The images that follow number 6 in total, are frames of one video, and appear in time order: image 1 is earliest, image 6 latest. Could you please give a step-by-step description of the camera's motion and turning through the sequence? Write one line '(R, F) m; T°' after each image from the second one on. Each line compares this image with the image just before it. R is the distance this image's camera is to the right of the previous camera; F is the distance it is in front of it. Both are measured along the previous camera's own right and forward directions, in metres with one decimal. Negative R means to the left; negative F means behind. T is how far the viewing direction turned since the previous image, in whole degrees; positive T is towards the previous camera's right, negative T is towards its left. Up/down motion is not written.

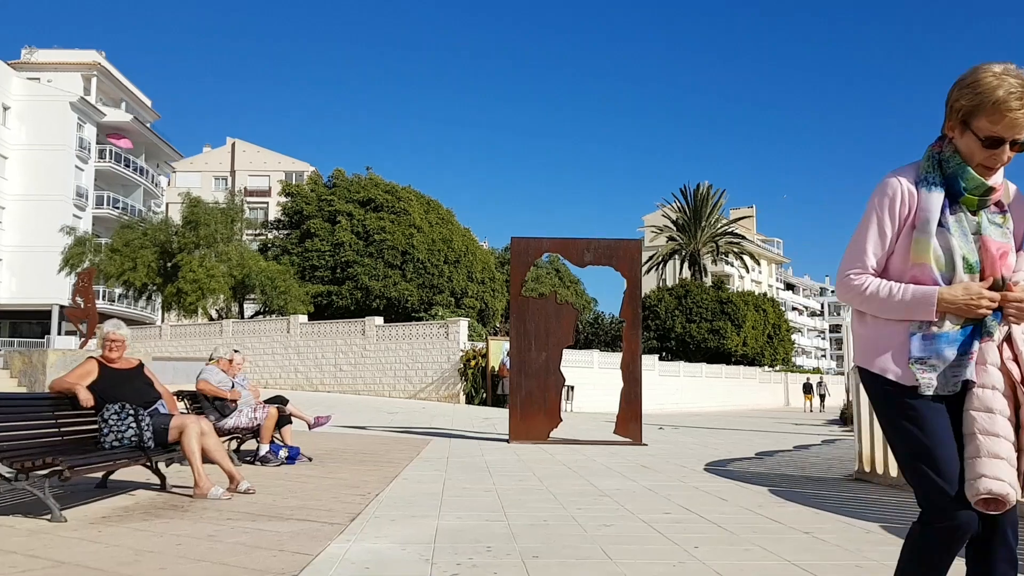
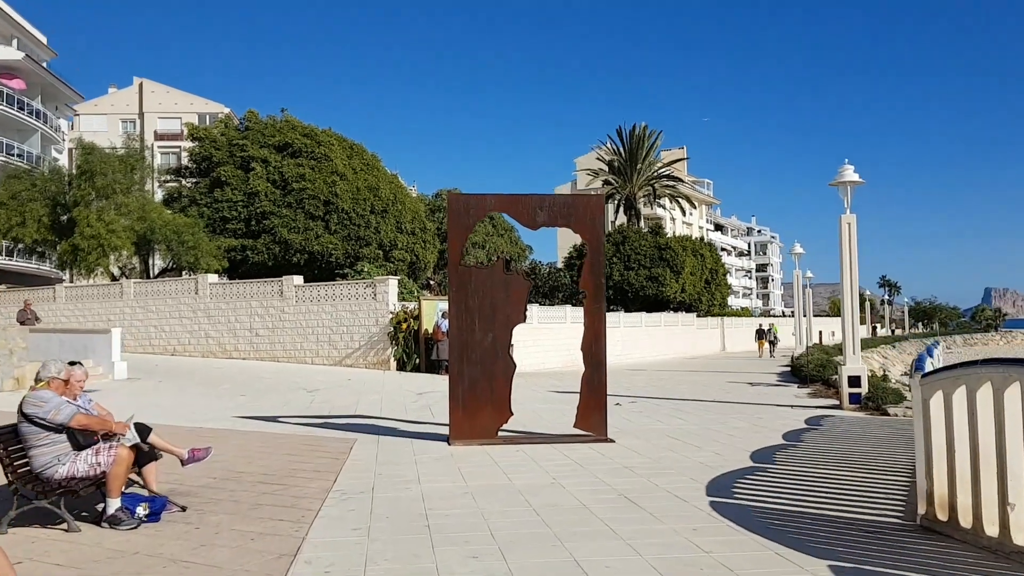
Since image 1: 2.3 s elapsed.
(-0.1, +2.0) m; +5°
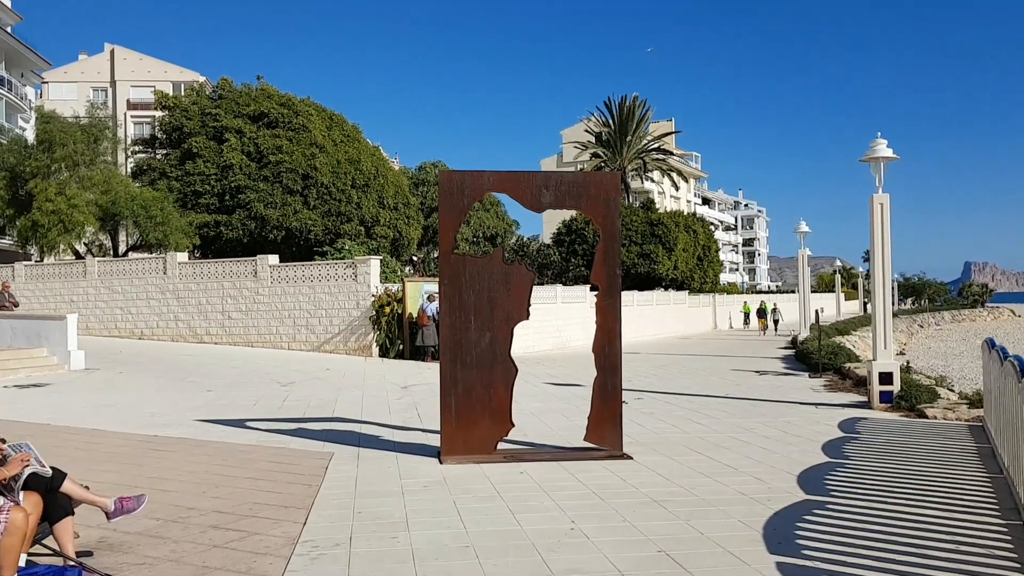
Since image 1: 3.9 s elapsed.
(-0.2, +1.4) m; +1°
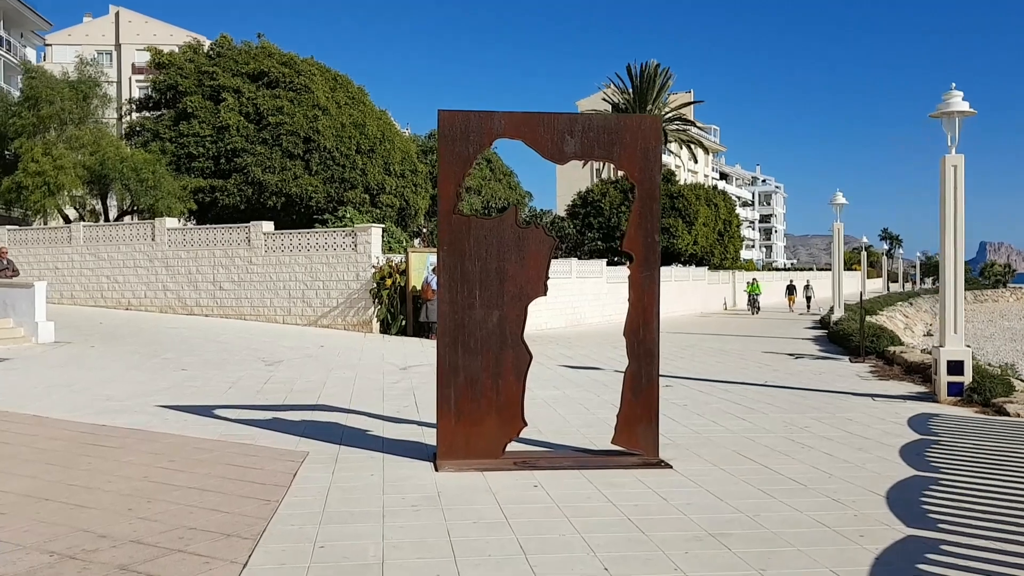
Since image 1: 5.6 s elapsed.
(0.0, +1.6) m; -1°
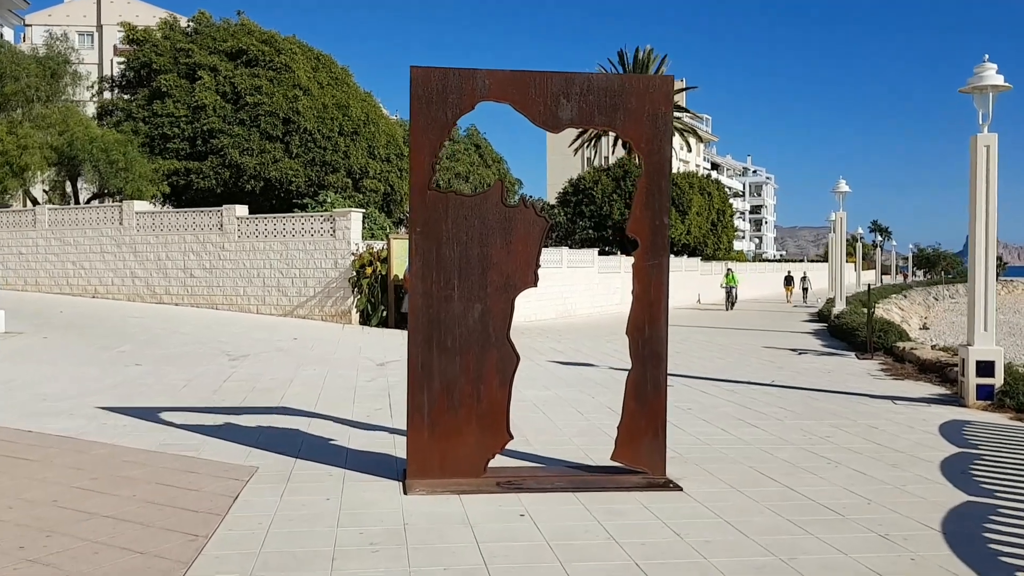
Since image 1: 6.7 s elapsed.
(0.0, +1.0) m; +1°
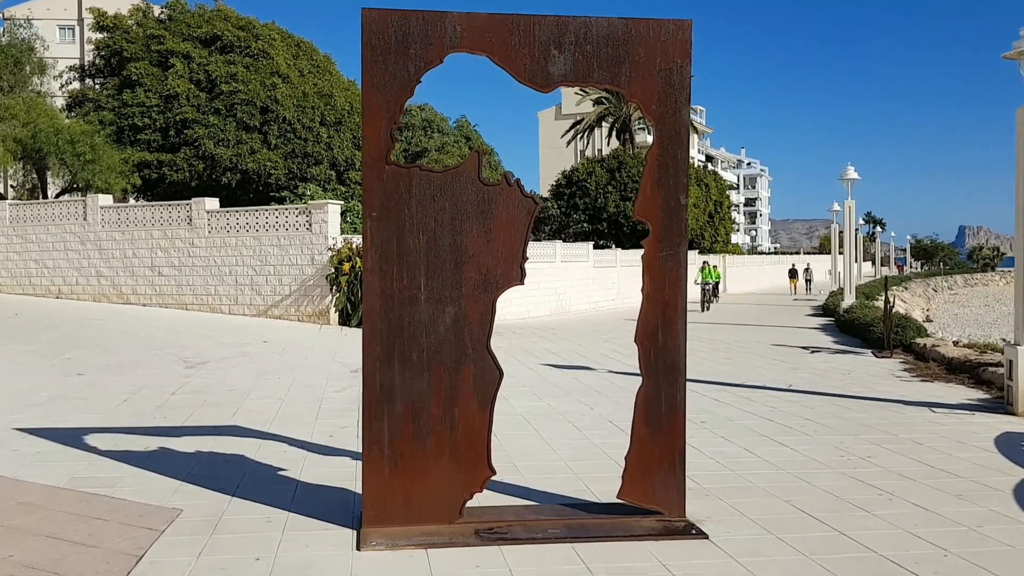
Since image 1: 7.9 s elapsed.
(+0.1, +1.2) m; 0°
